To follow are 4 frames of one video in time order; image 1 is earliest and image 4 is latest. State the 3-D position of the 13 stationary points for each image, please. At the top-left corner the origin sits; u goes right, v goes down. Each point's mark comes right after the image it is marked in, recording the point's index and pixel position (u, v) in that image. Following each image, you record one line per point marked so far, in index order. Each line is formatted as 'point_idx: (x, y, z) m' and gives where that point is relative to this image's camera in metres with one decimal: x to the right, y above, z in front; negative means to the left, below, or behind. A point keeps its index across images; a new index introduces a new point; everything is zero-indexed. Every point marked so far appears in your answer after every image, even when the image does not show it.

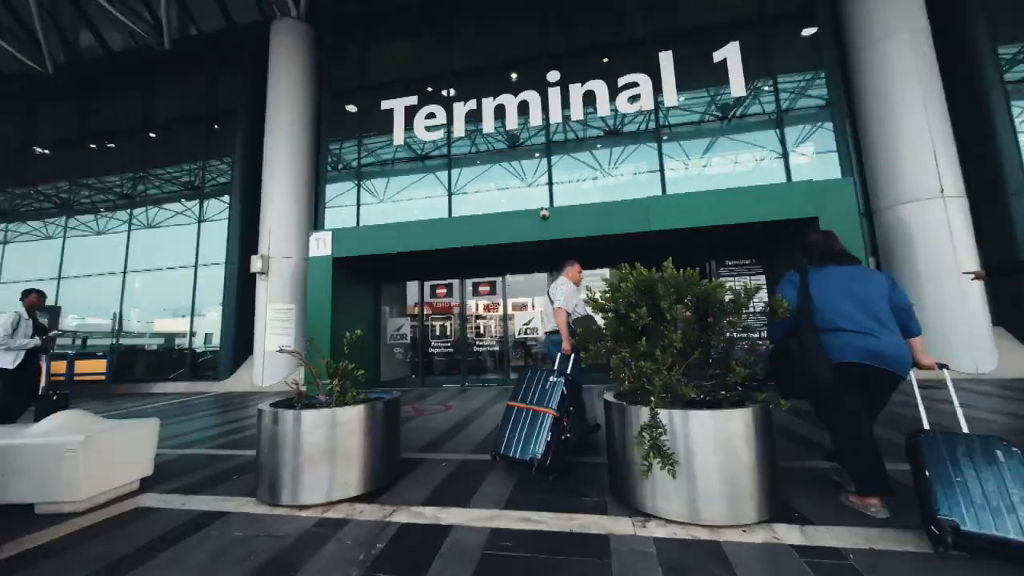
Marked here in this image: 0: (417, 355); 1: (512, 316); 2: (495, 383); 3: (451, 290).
0: (-2.0, -1.4, +8.3) m
1: (0.0, -0.6, +8.1) m
2: (-0.3, -1.9, +7.9) m
3: (-1.3, -0.1, +8.3) m
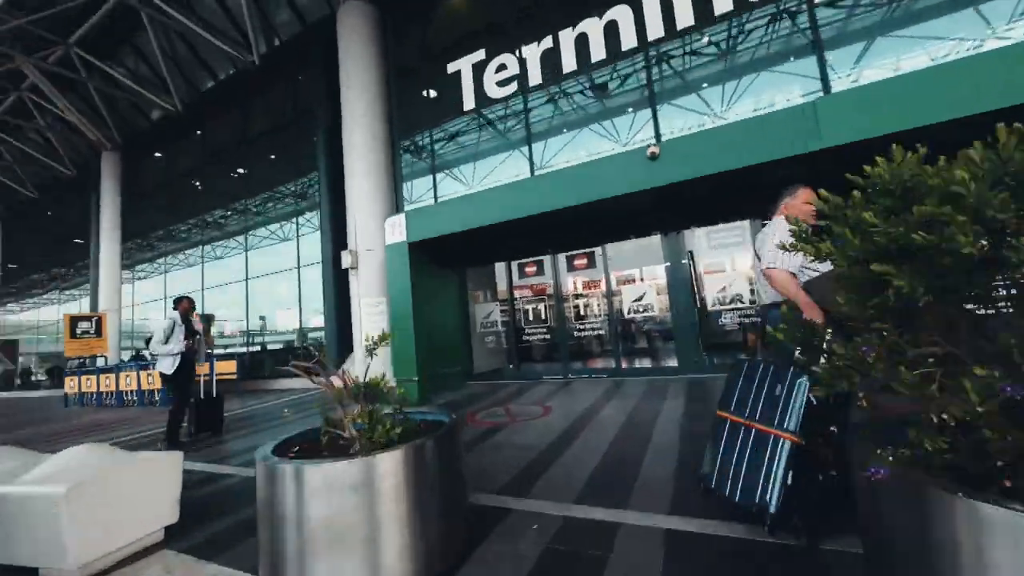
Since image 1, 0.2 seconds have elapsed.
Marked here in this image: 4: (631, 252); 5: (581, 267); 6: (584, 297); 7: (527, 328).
0: (0.0, -1.0, +7.4) m
1: (+1.8, -0.1, +6.7) m
2: (+1.5, -1.4, +6.6) m
3: (+0.5, +0.4, +7.2) m
4: (+2.0, +0.6, +6.6) m
5: (+1.2, +0.4, +6.9) m
6: (+1.2, -0.2, +6.9) m
7: (+0.3, -0.7, +7.3) m
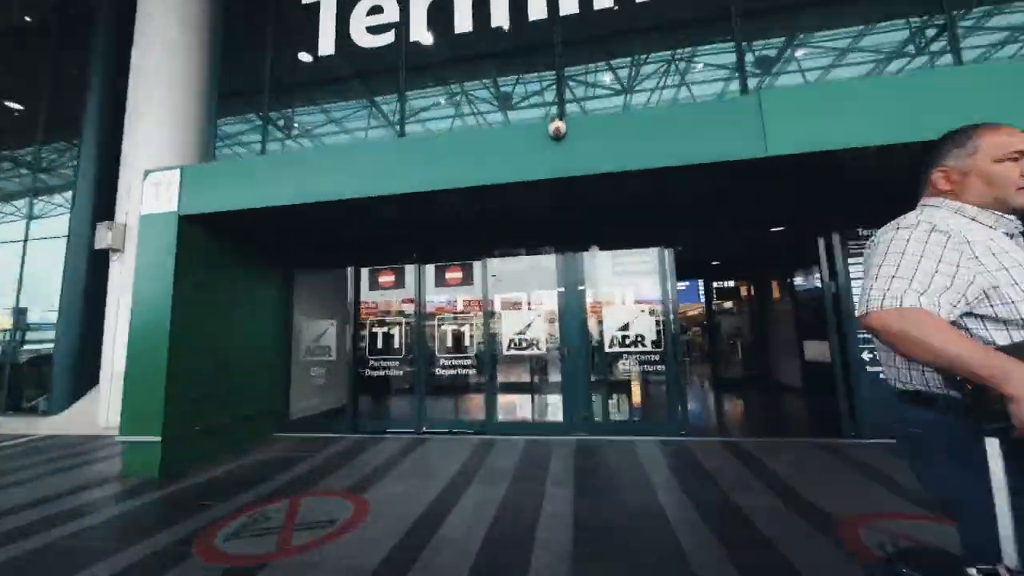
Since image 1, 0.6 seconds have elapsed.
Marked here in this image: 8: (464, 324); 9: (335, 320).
0: (-2.2, -1.2, +5.4) m
1: (-0.2, -0.4, +5.2) m
2: (-0.5, -1.7, +5.0) m
3: (-1.5, +0.1, +5.4) m
4: (+0.1, +0.2, +5.2) m
5: (-0.8, +0.1, +5.3) m
6: (-0.8, -0.5, +5.3) m
7: (-1.9, -0.9, +5.4) m
8: (-0.7, -0.5, +5.3) m
9: (-2.4, -0.4, +5.5) m
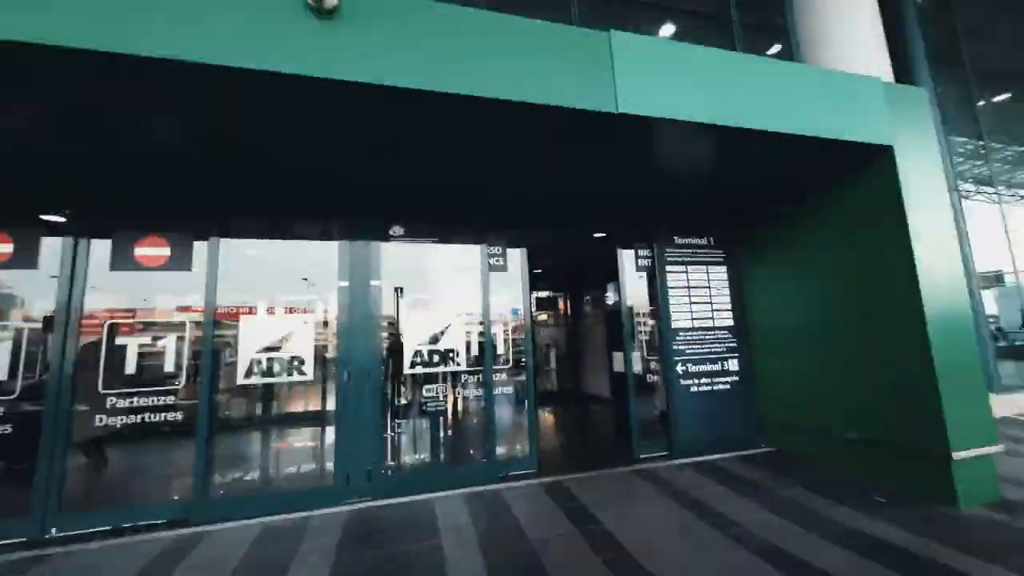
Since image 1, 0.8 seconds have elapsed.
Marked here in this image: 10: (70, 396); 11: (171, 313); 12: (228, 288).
0: (-4.2, -1.1, +2.6) m
1: (-2.3, -0.3, +3.4) m
2: (-2.6, -1.6, +3.0) m
3: (-3.5, +0.3, +3.0) m
4: (-2.0, +0.3, +3.5) m
5: (-2.9, +0.2, +3.2) m
6: (-2.9, -0.4, +3.2) m
7: (-3.9, -0.8, +2.8) m
8: (-2.8, -0.4, +3.2) m
9: (-4.5, -0.3, +2.7) m
10: (-3.2, -0.8, +3.0) m
11: (-2.8, -0.2, +3.2) m
12: (-2.4, 0.0, +3.4) m
